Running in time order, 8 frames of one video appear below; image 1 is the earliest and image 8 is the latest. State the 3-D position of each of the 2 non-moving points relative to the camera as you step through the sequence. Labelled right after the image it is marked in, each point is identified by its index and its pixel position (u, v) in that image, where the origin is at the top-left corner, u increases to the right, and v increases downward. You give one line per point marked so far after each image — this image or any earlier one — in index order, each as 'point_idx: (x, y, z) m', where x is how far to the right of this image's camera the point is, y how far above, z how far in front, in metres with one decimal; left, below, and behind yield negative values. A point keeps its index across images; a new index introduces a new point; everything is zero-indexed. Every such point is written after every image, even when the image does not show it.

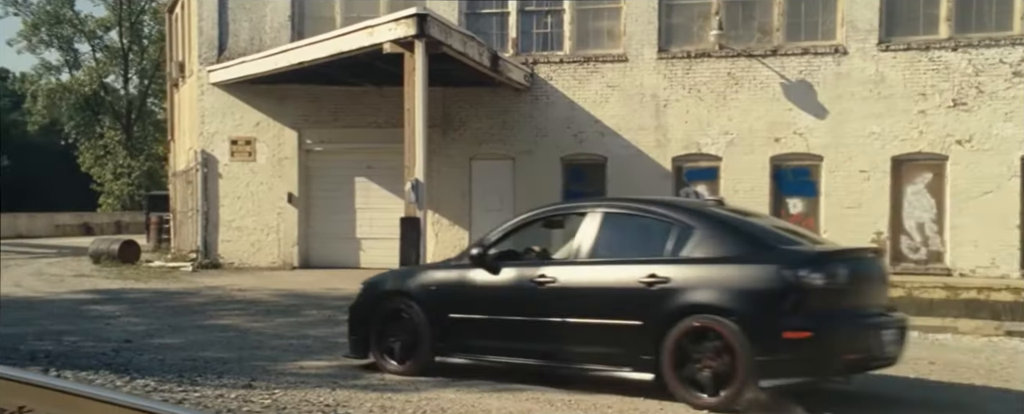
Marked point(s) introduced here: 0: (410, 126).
0: (-1.3, +1.1, +10.4) m
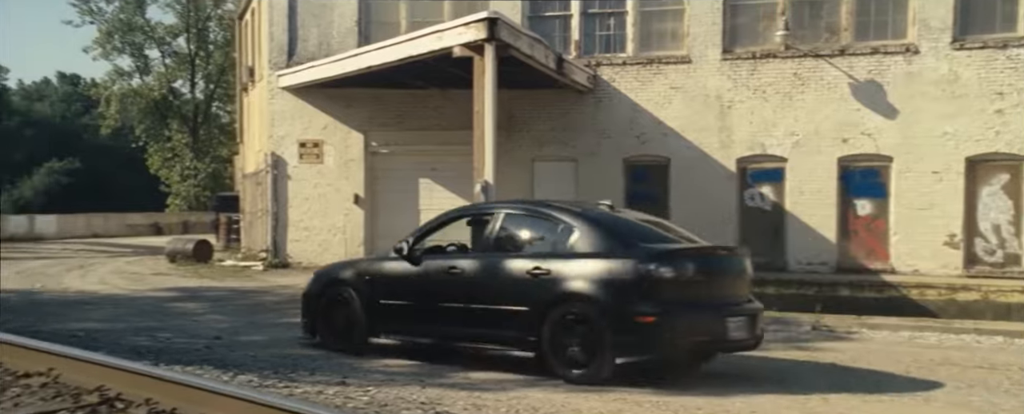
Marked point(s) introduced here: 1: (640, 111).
0: (-0.4, +1.1, +10.5) m
1: (+2.2, +1.7, +14.1) m
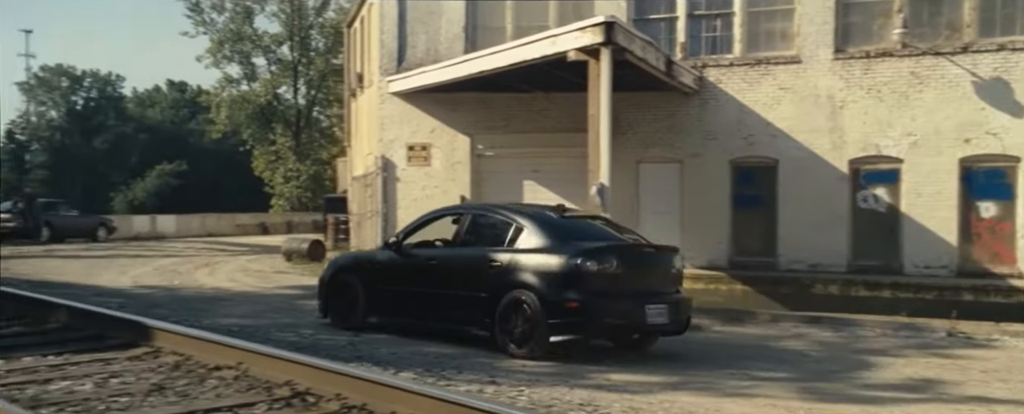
0: (+1.1, +1.0, +10.7) m
1: (+4.0, +1.6, +14.0) m
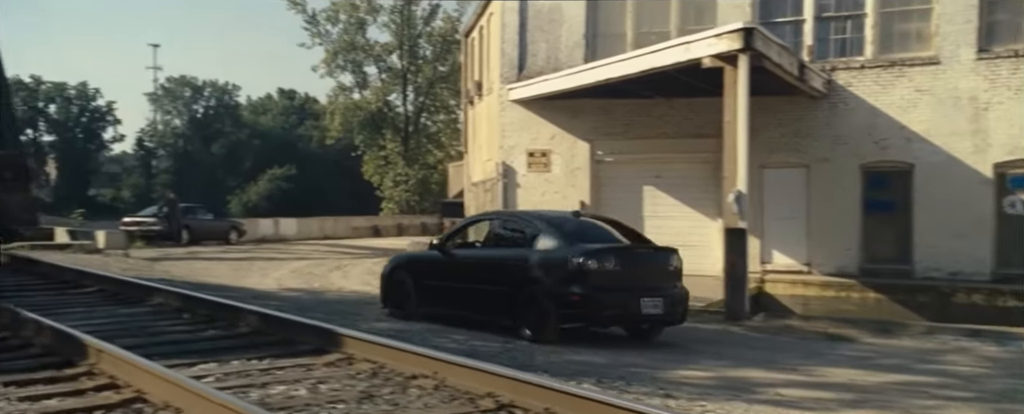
0: (+2.8, +0.9, +10.6) m
1: (+6.1, +1.5, +13.6) m
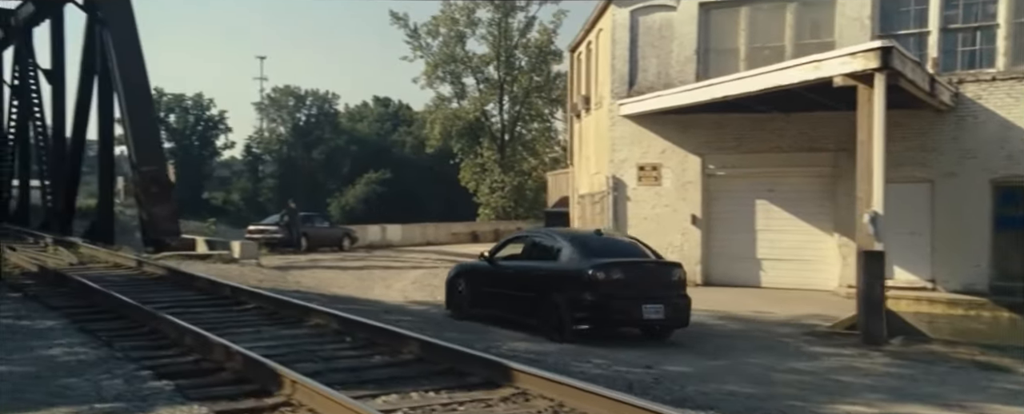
0: (+4.5, +0.6, +10.5) m
1: (+8.0, +1.3, +13.1) m
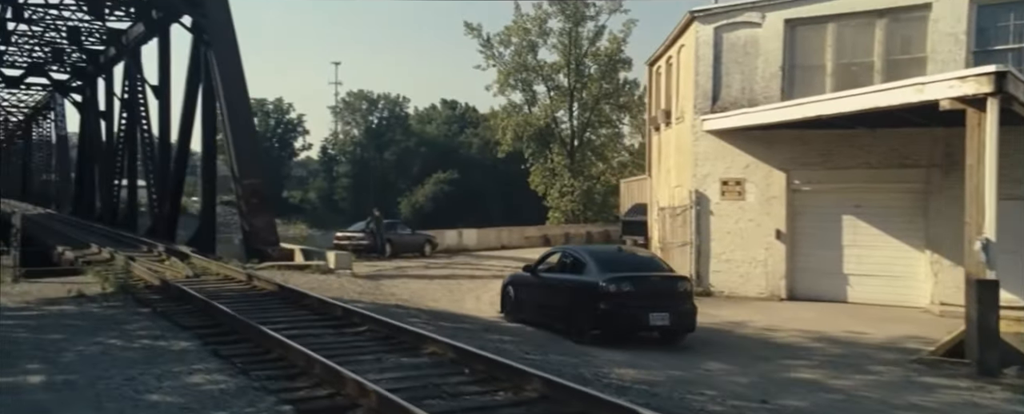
0: (+5.8, +0.3, +10.5) m
1: (+9.5, +0.9, +12.9) m
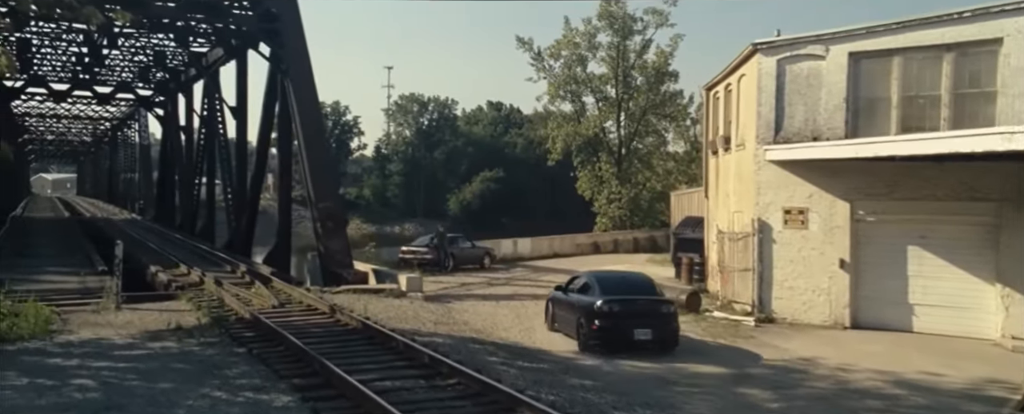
0: (+6.9, -0.5, +10.7) m
1: (+10.7, +0.3, +12.9) m
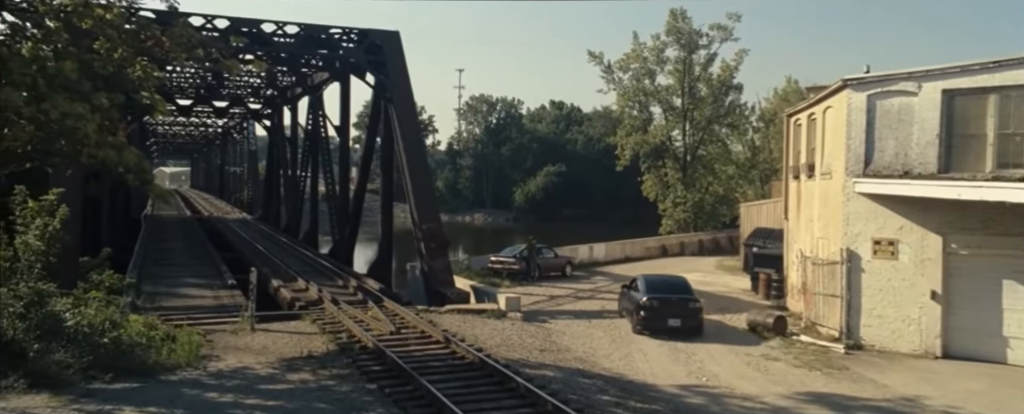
0: (+8.6, -1.4, +11.1) m
1: (+12.5, -0.6, +13.0) m
